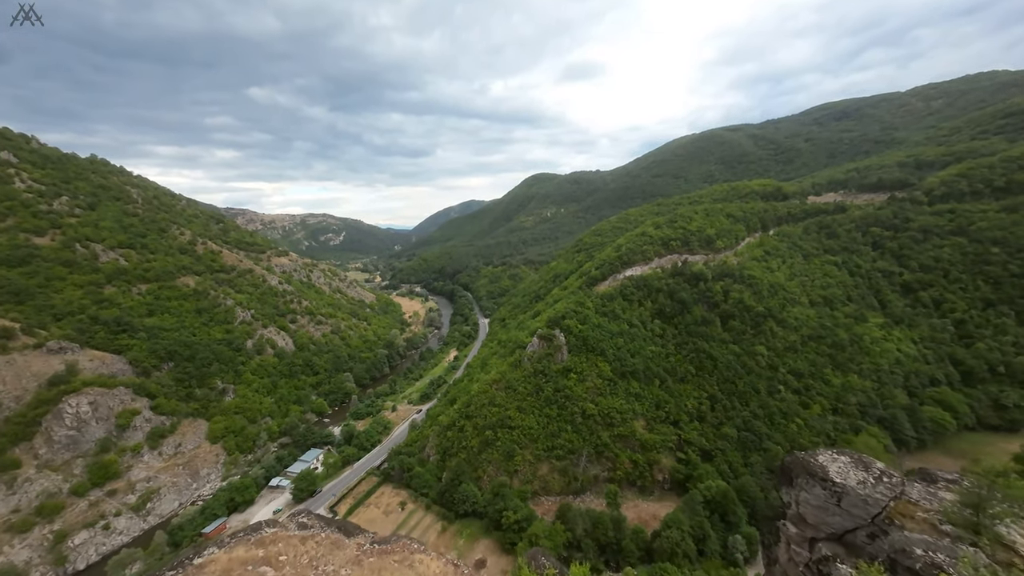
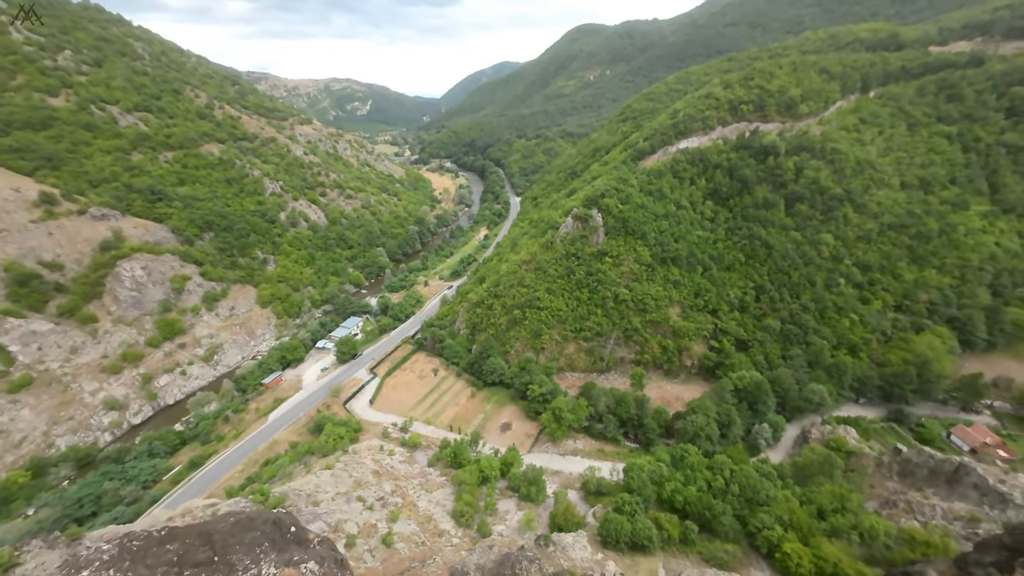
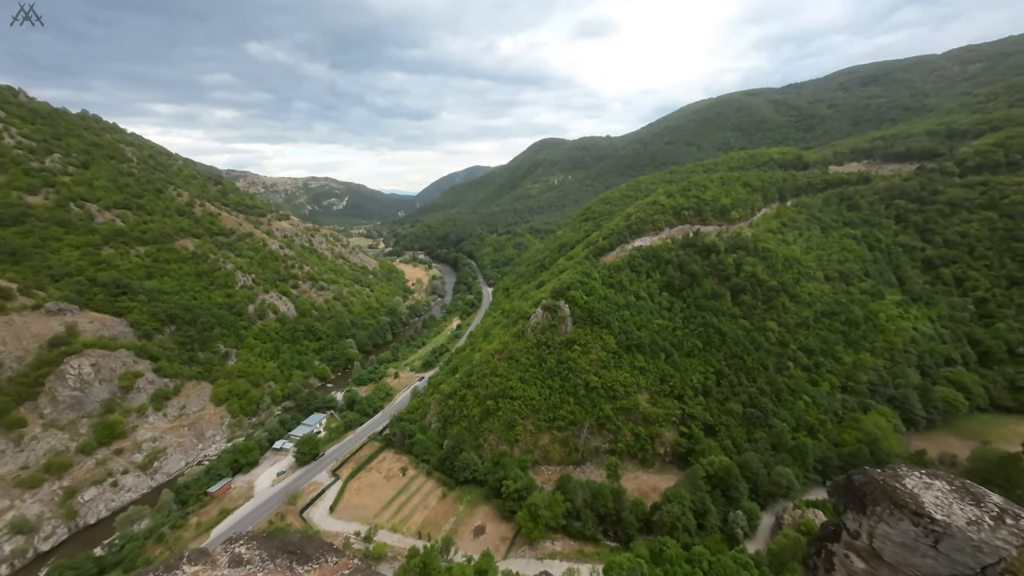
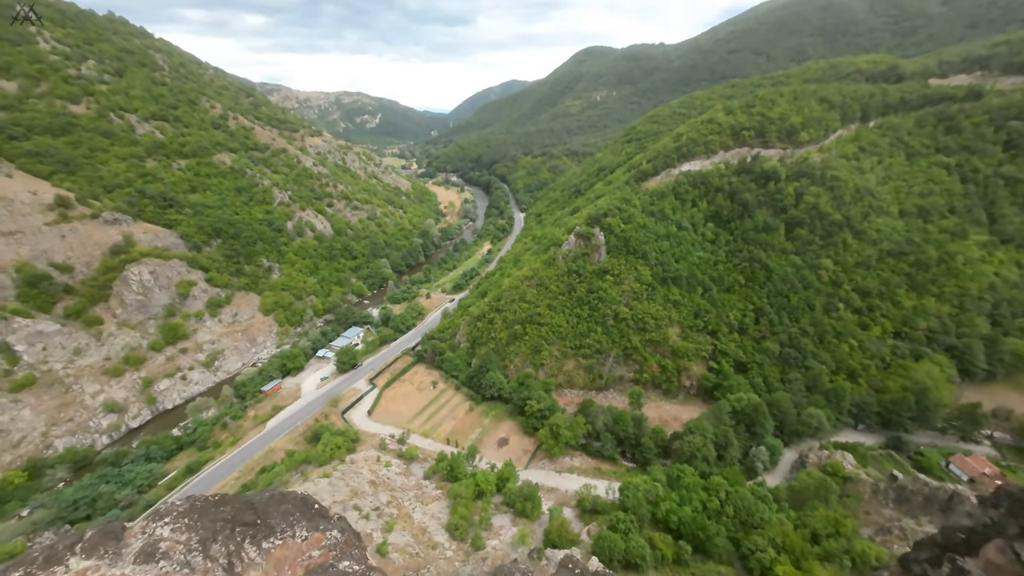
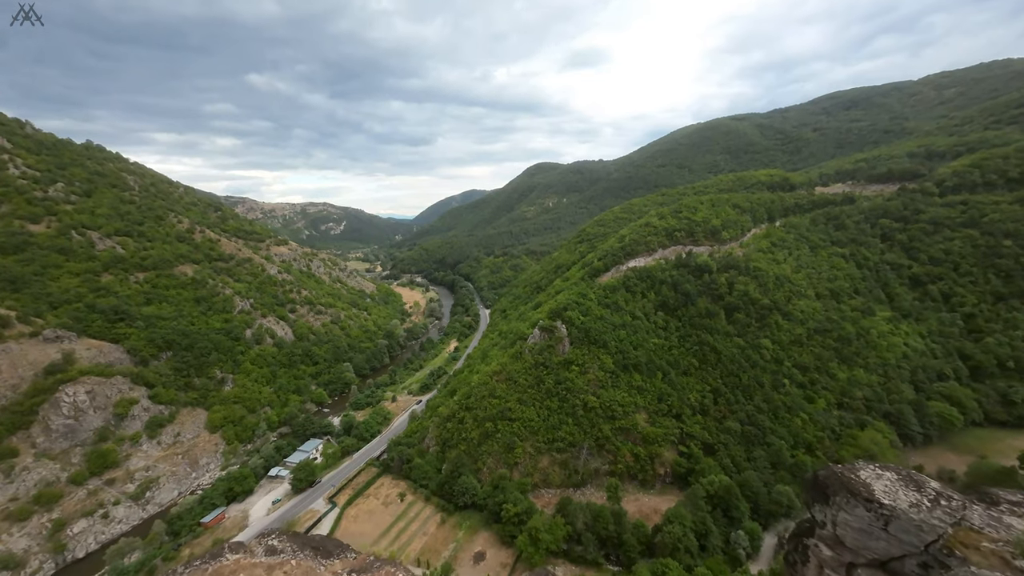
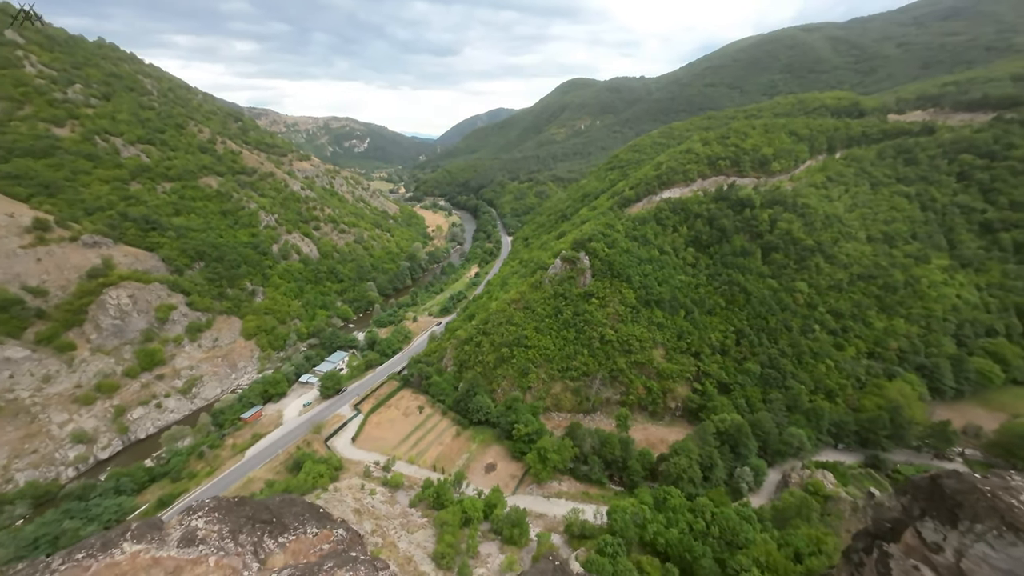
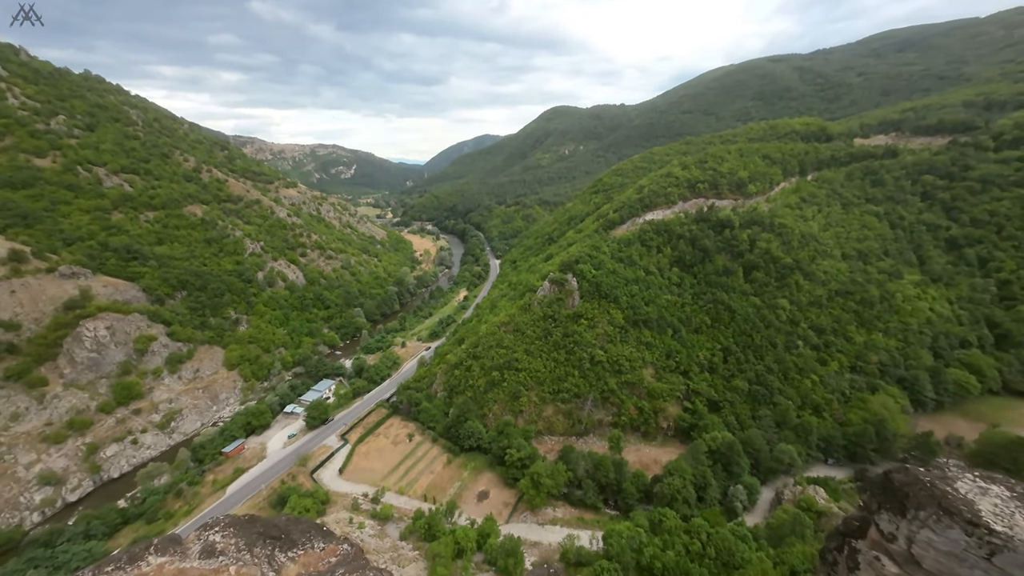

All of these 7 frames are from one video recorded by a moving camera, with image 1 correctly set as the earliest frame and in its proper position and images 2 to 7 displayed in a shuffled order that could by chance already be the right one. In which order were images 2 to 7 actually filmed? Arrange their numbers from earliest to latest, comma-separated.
5, 3, 7, 6, 4, 2
